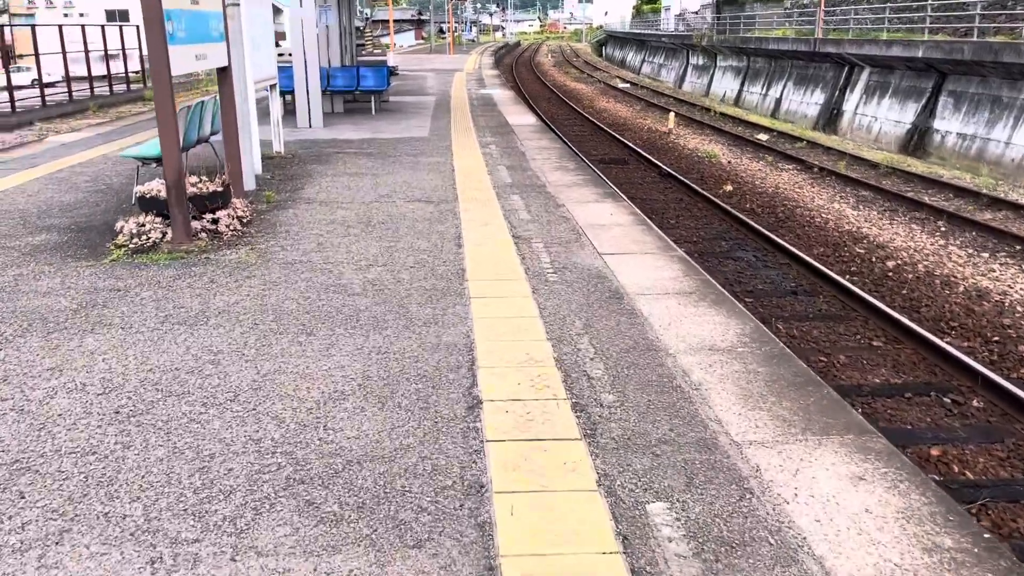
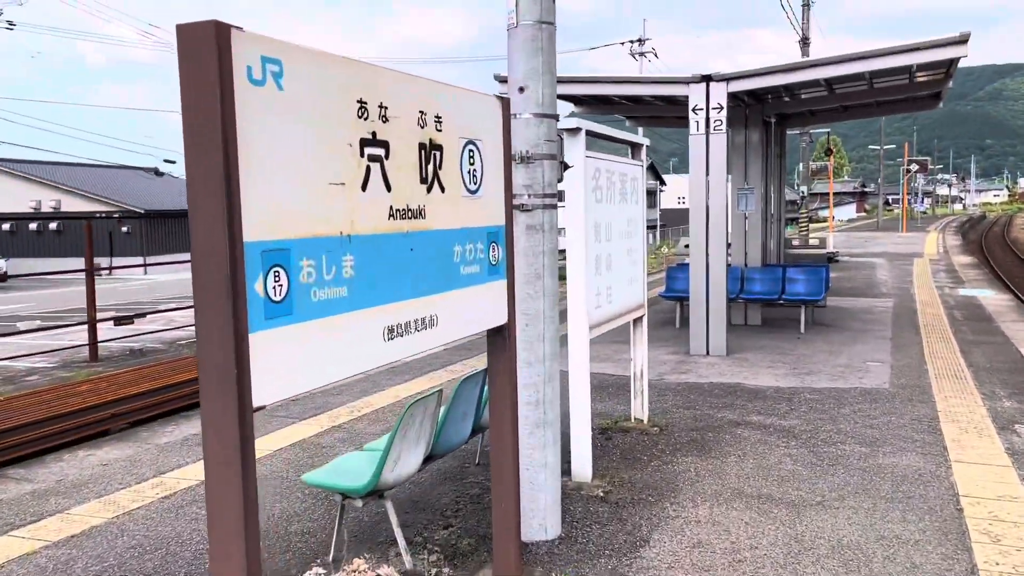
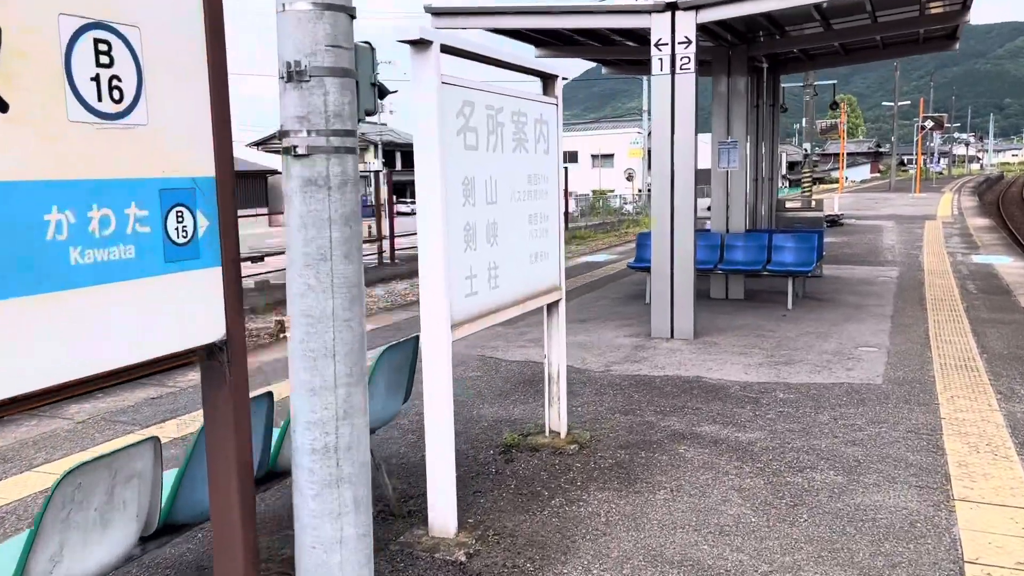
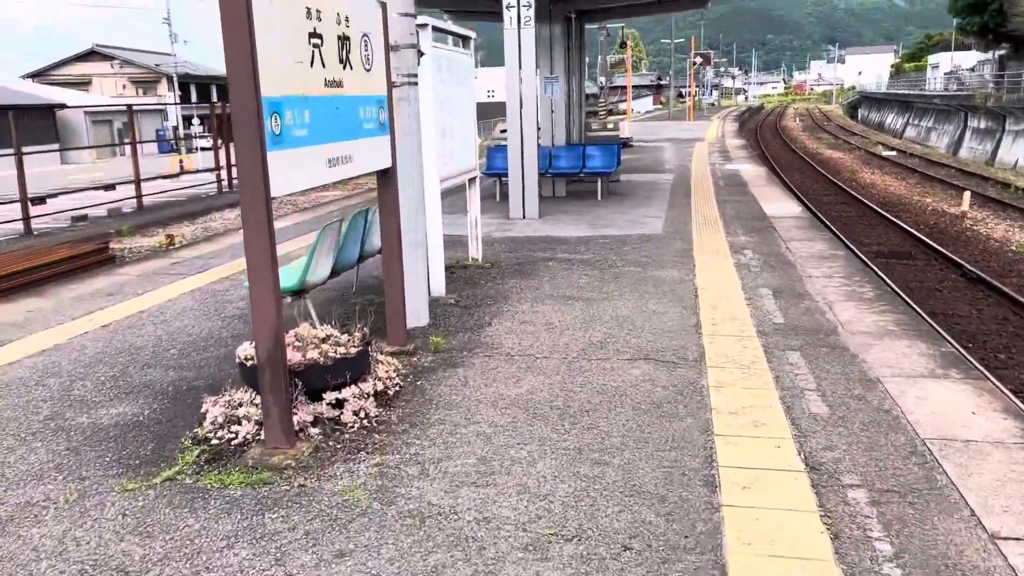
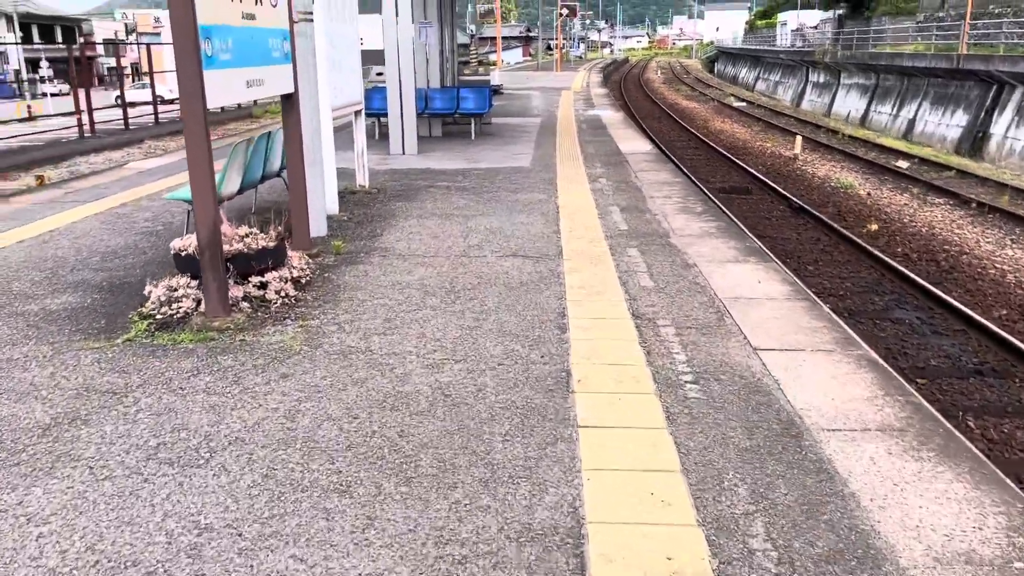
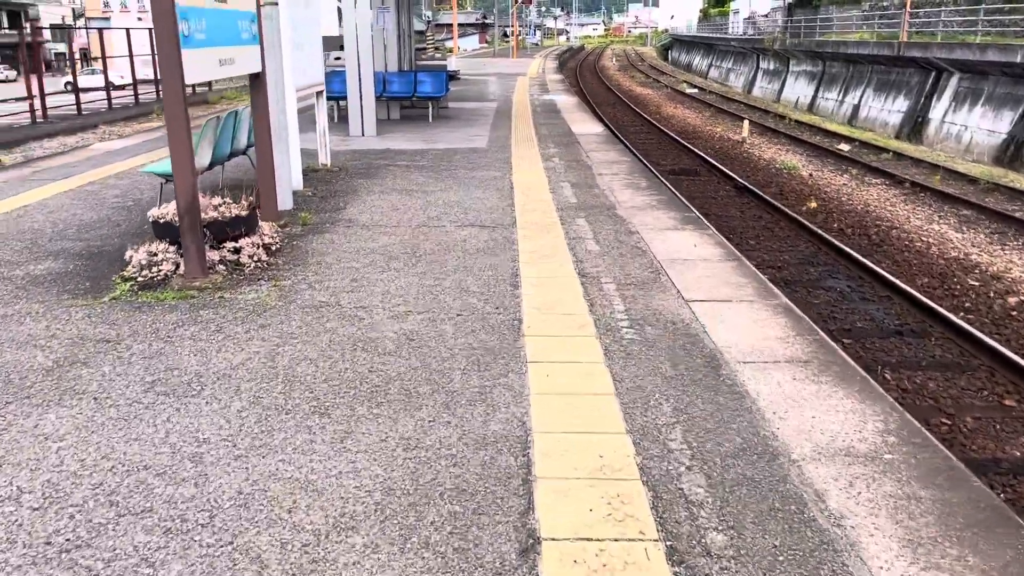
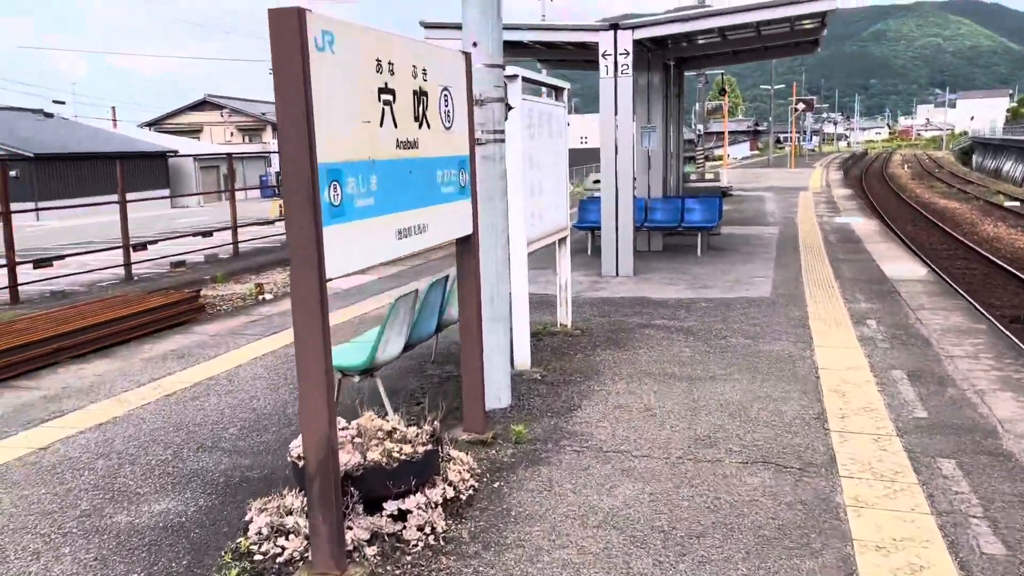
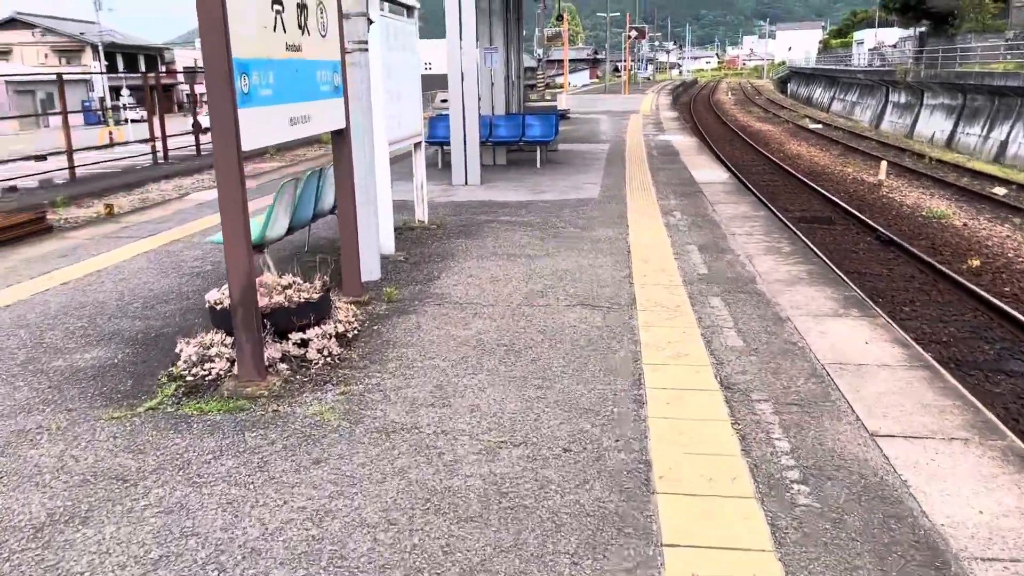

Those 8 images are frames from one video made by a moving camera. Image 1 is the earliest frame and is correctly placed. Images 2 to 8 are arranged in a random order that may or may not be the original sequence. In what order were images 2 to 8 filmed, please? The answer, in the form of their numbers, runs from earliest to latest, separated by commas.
6, 5, 8, 4, 7, 2, 3
